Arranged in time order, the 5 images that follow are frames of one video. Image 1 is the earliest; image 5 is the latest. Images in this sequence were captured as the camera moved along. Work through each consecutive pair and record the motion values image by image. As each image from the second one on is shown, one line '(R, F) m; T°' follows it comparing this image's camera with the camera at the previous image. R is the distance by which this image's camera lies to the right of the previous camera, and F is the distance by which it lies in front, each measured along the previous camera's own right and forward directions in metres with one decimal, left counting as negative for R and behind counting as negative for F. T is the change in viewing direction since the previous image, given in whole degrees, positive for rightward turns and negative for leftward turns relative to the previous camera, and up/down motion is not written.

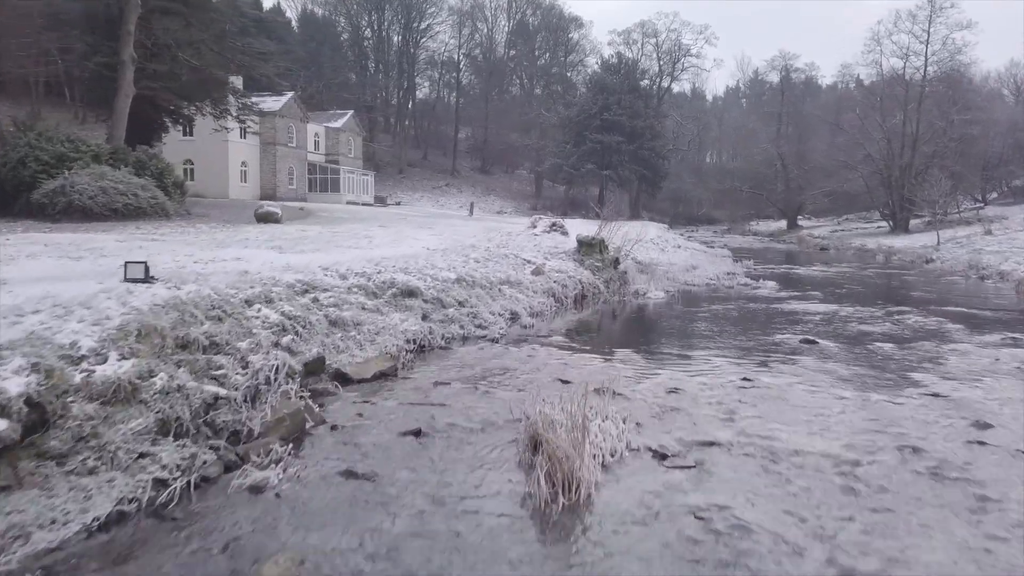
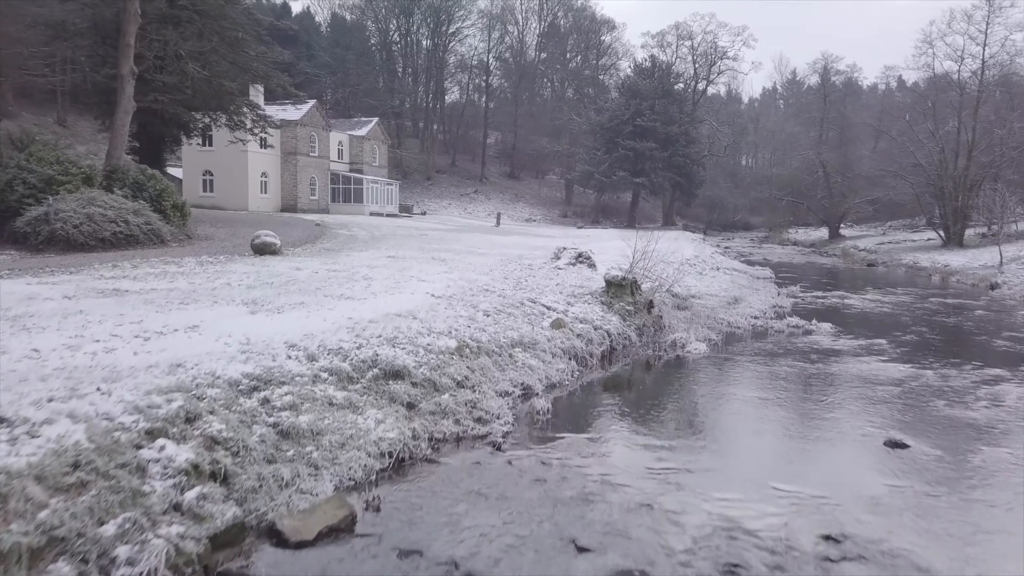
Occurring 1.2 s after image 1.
(+0.2, +1.4) m; -2°
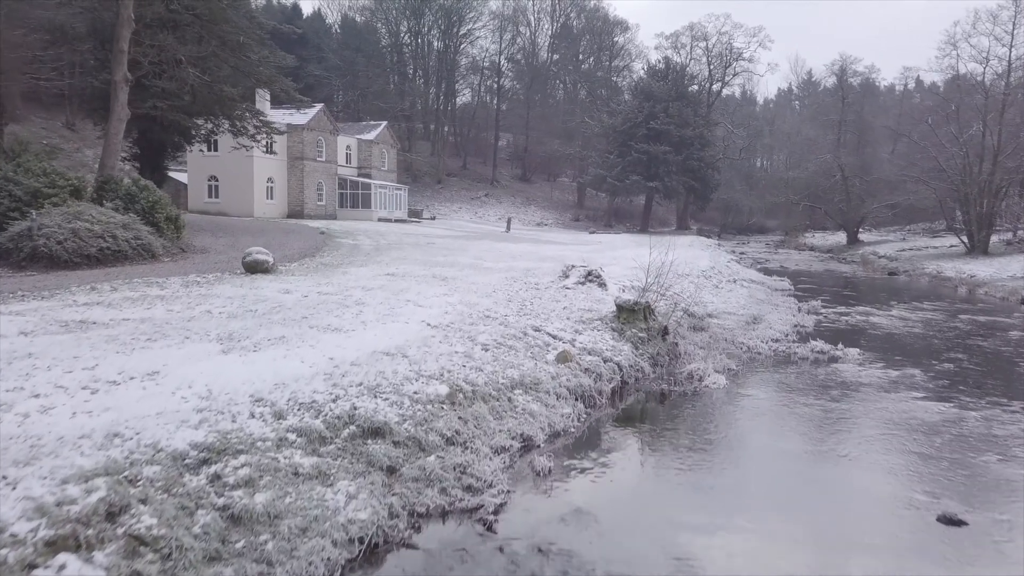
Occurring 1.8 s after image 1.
(+0.1, +0.7) m; -1°
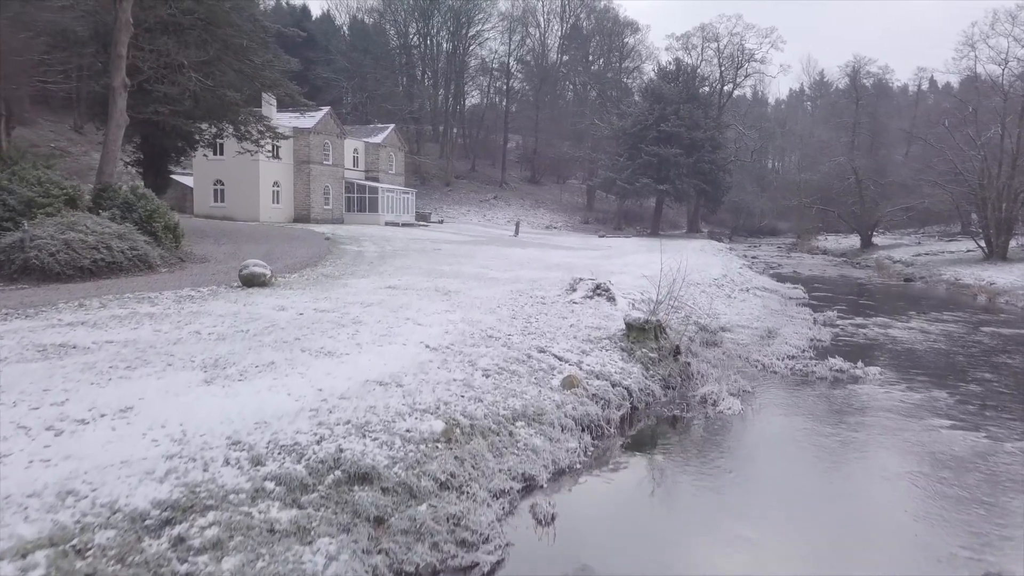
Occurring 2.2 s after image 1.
(+0.1, +0.4) m; -1°
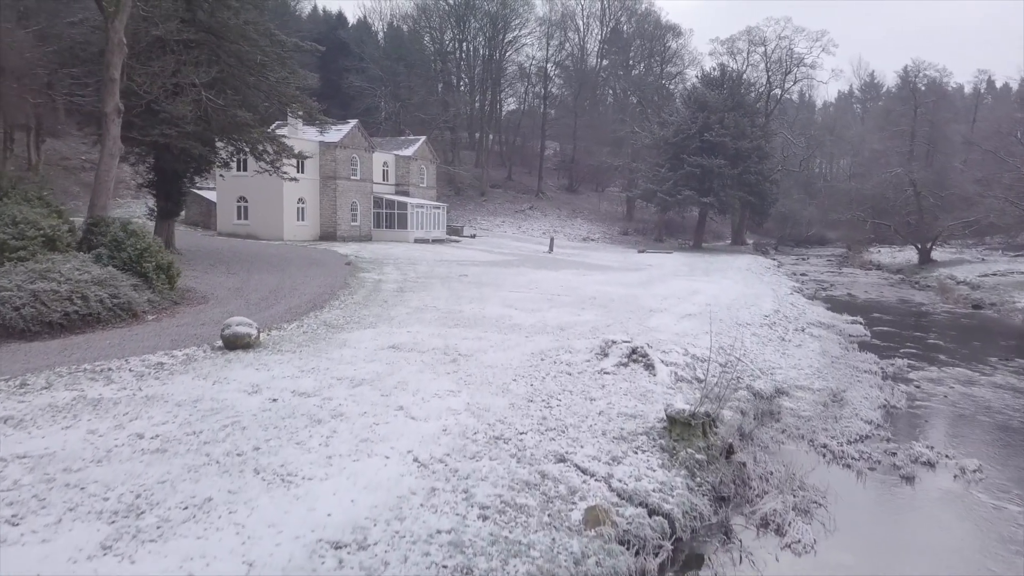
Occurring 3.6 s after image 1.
(+0.2, +1.6) m; -3°
